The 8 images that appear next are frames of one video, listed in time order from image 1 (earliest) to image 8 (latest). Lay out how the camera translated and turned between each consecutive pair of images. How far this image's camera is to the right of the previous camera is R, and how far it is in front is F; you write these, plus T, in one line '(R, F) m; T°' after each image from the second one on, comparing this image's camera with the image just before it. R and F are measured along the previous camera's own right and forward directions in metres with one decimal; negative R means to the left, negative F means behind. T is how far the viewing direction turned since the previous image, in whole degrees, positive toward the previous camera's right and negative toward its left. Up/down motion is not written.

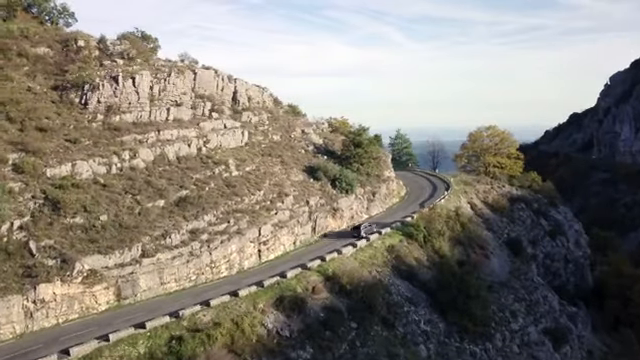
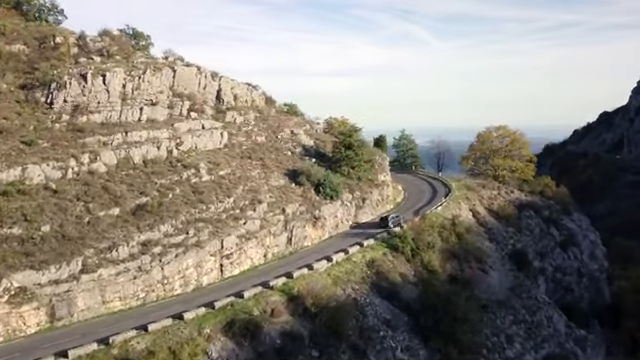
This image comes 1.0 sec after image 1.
(+3.5, +3.5) m; -3°
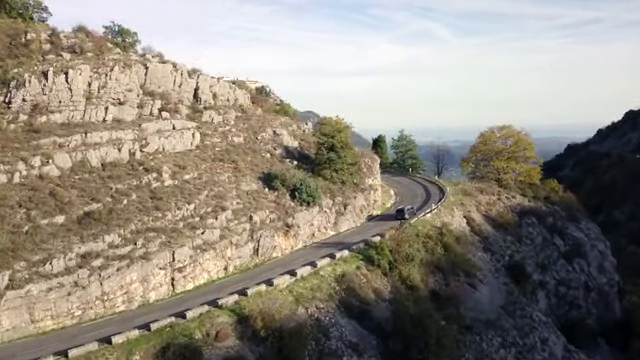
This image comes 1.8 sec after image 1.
(+3.4, +3.1) m; -2°
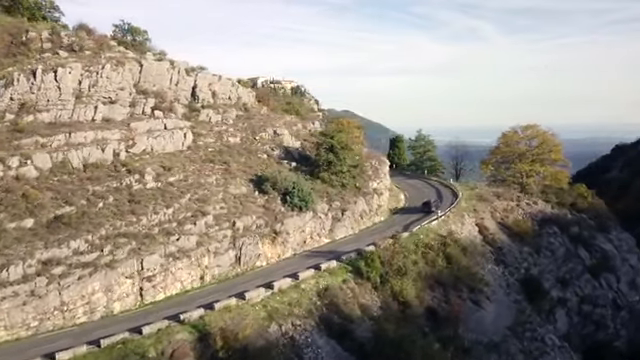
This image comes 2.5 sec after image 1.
(+3.1, +2.6) m; -5°
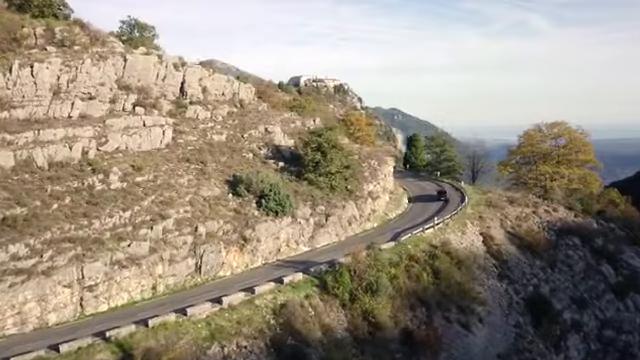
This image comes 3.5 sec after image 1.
(+4.4, +3.3) m; -6°
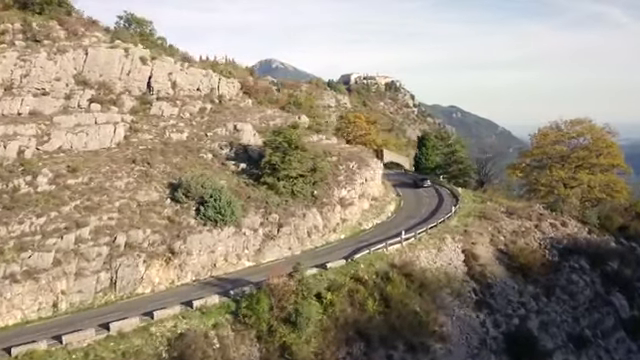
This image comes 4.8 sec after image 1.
(+6.2, +4.4) m; -7°
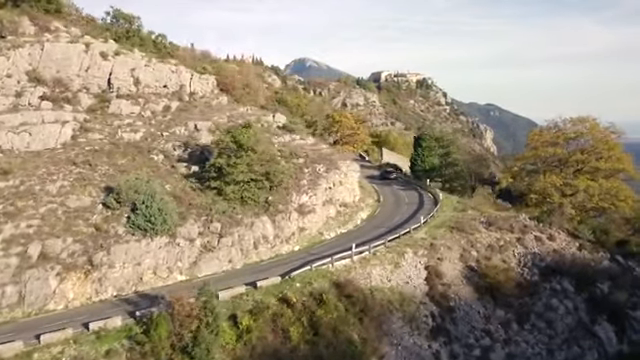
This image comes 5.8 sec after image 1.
(+4.8, +3.1) m; -4°
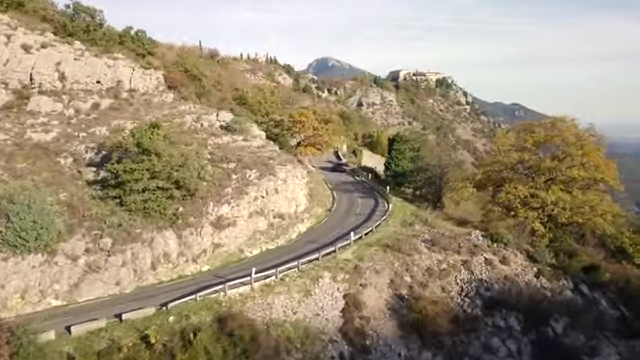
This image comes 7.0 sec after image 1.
(+5.4, +4.0) m; -3°
